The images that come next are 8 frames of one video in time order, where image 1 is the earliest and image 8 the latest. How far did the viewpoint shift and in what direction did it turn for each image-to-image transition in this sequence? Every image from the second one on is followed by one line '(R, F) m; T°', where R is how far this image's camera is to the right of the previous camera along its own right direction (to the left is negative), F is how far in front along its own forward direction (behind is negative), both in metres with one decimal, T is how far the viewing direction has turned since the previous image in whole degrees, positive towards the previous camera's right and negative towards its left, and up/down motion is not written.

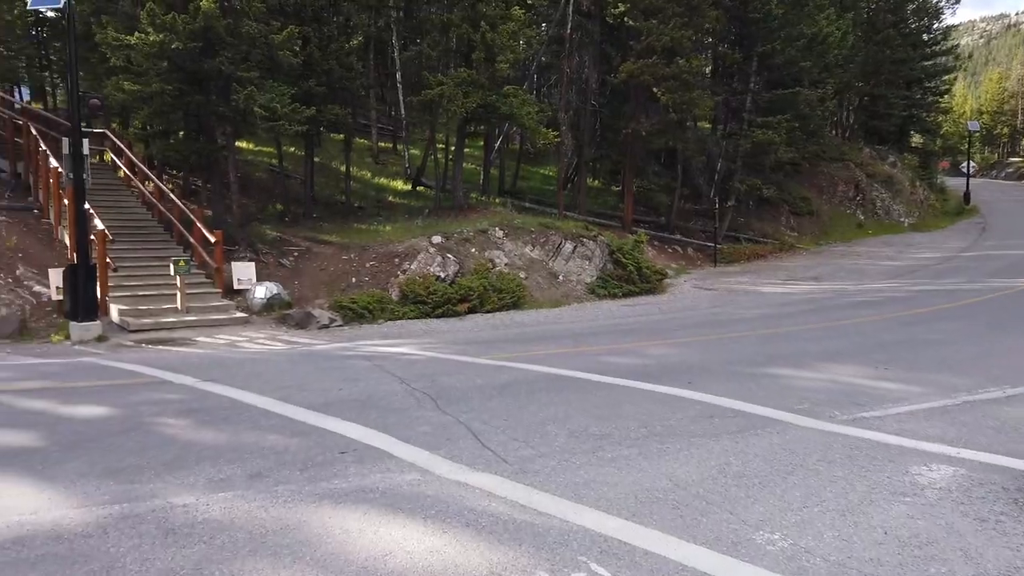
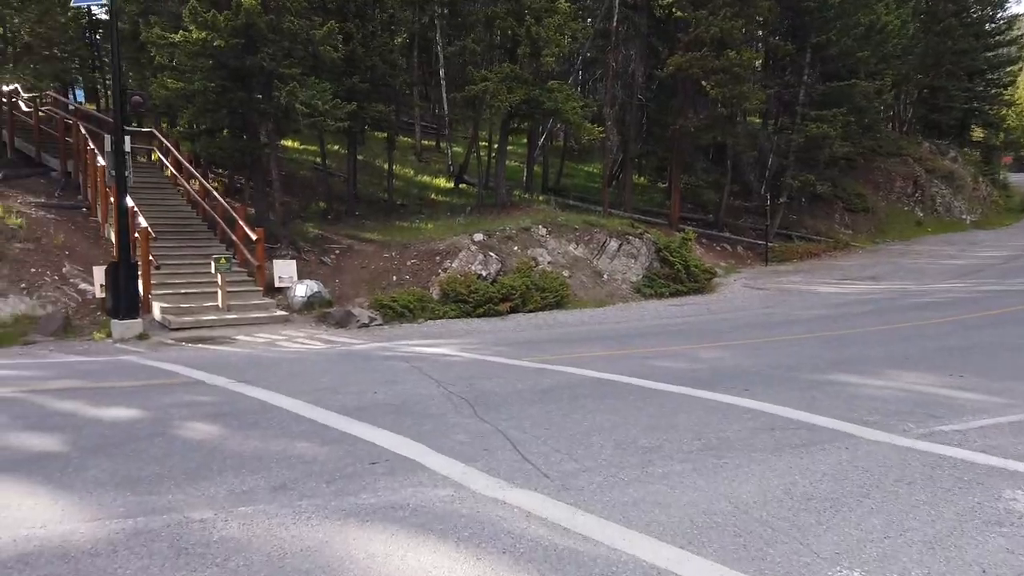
(0.0, +0.5) m; -3°
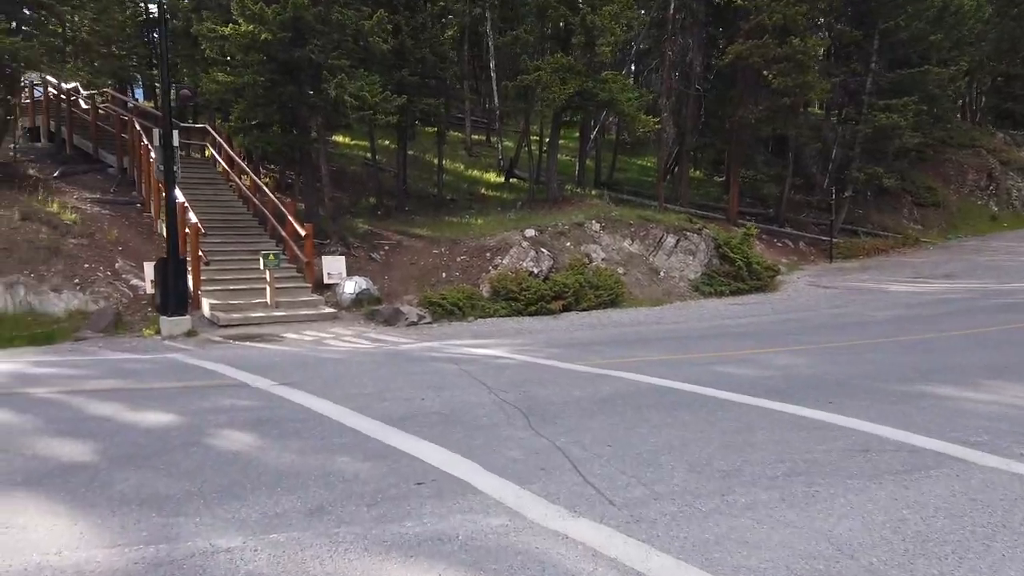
(-0.1, +0.6) m; -4°
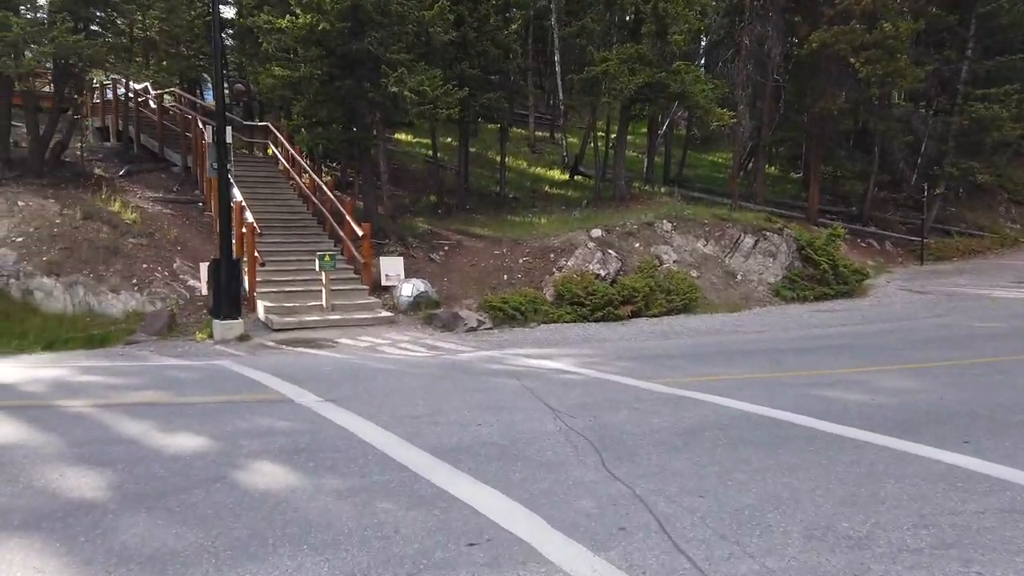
(-0.1, +0.9) m; -5°
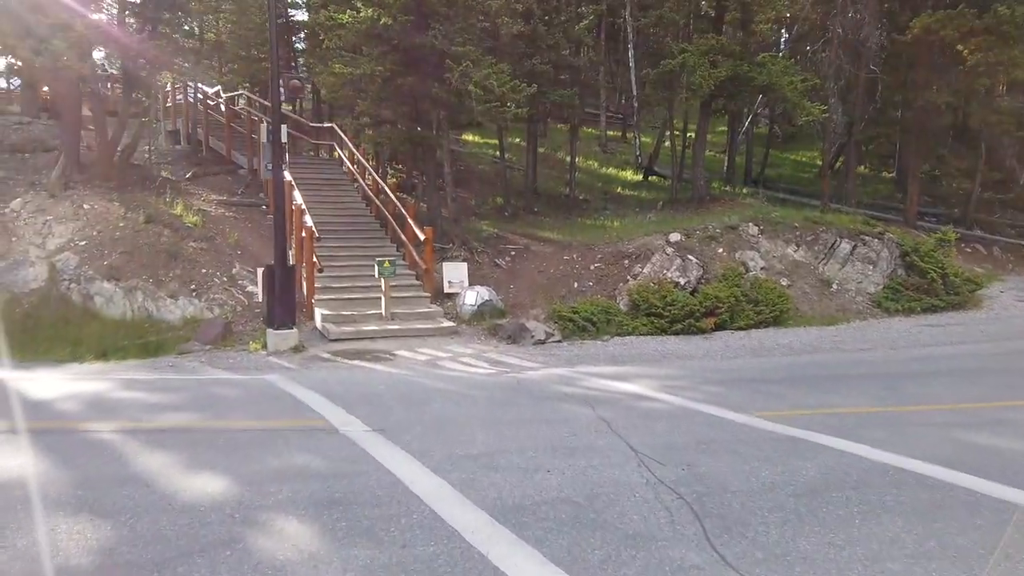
(-0.1, +1.1) m; -5°
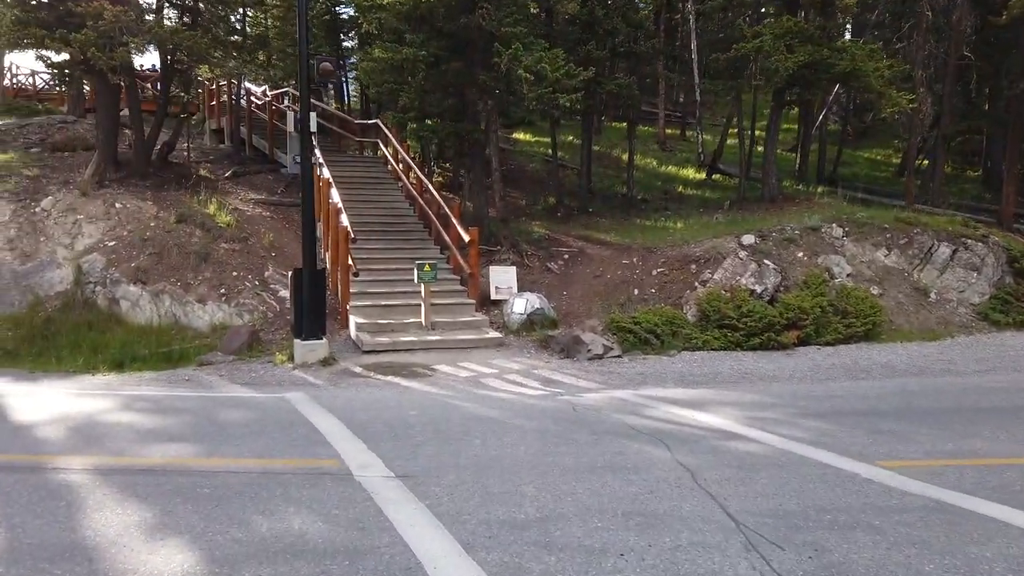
(-0.1, +1.4) m; -4°
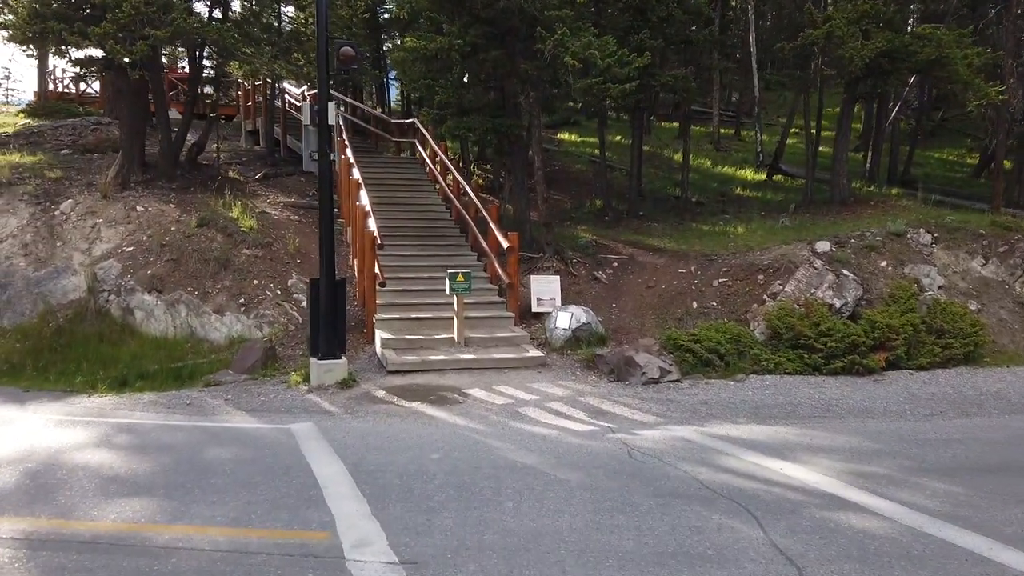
(0.0, +1.4) m; -3°
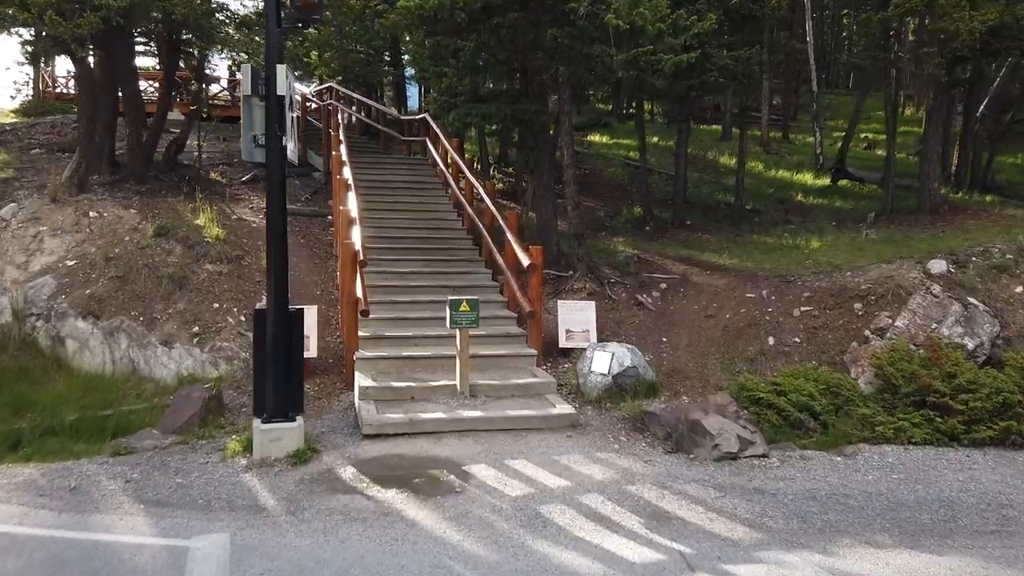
(0.0, +2.7) m; -2°
